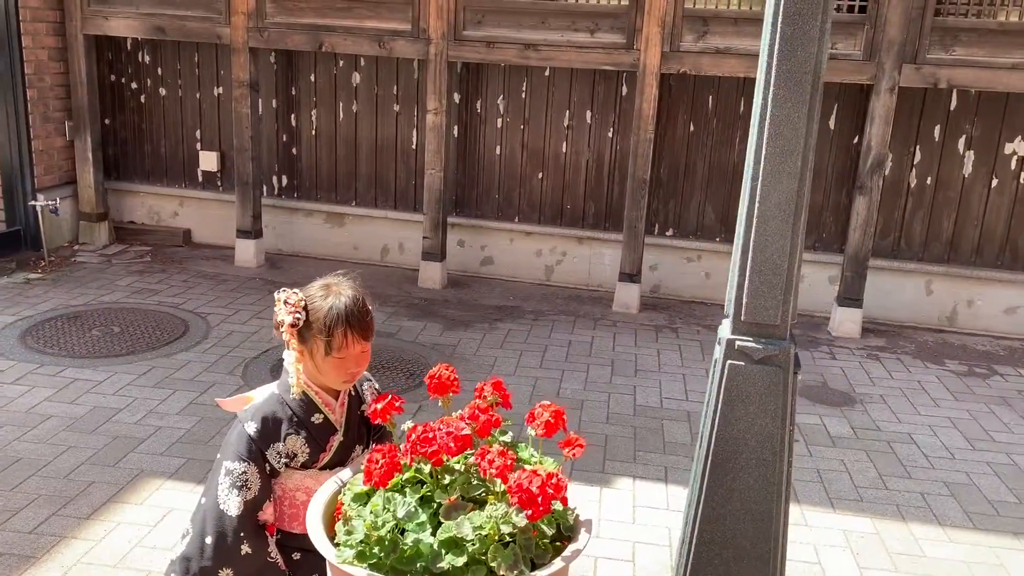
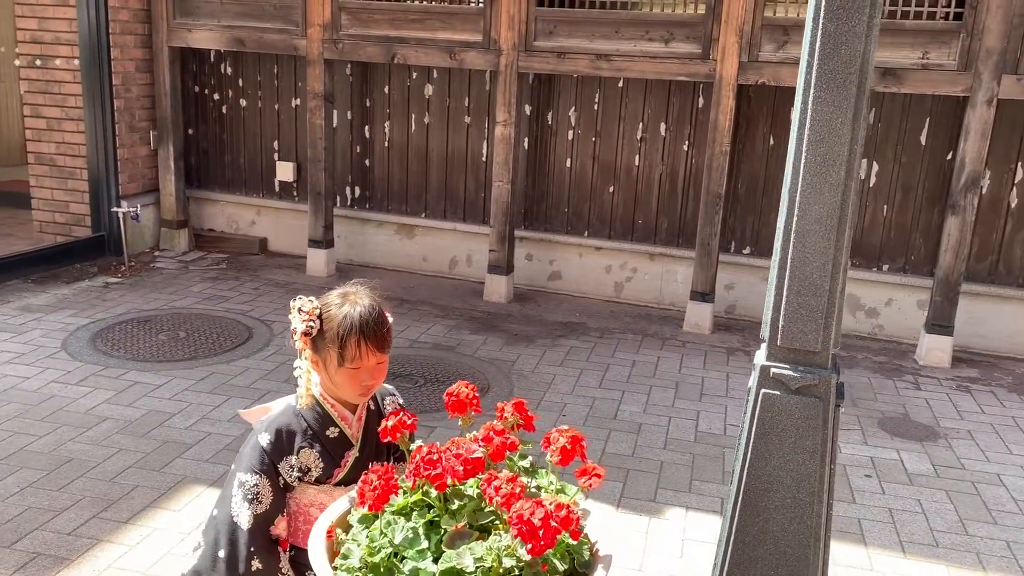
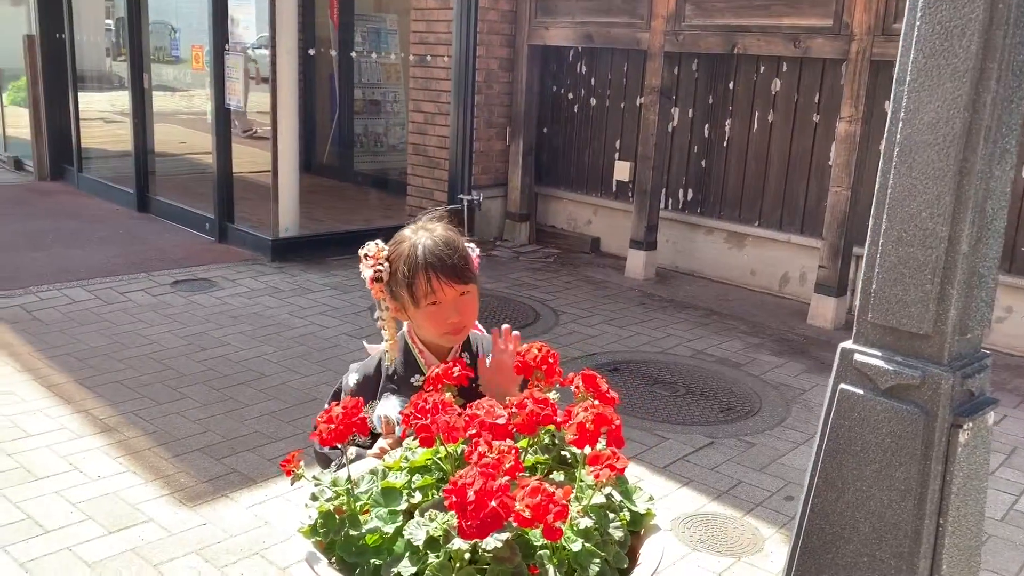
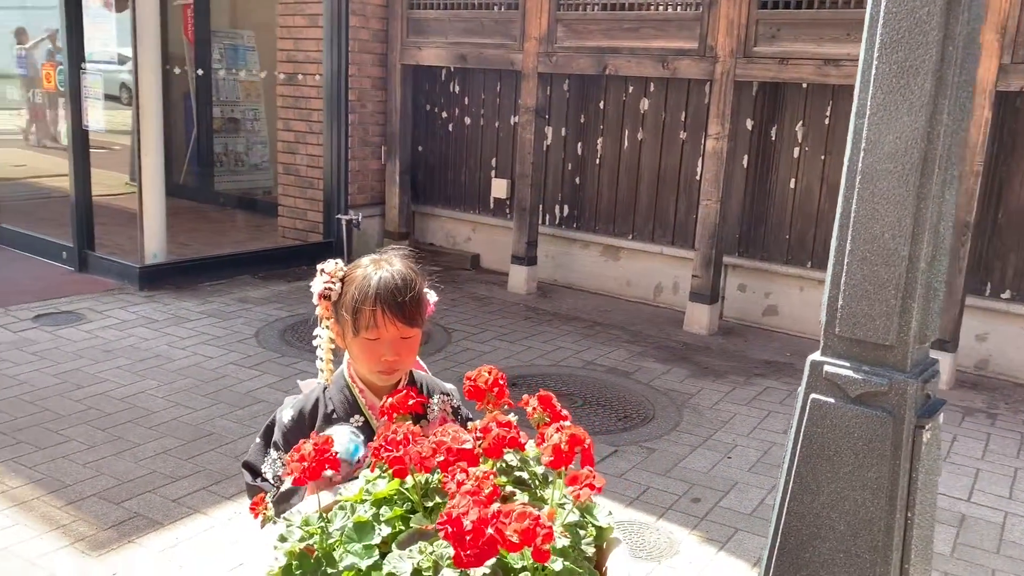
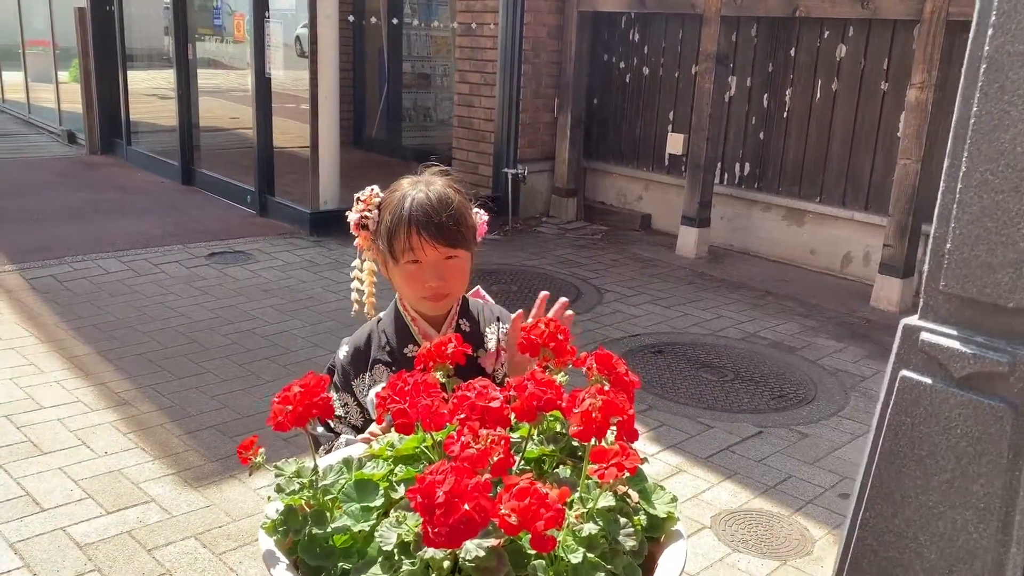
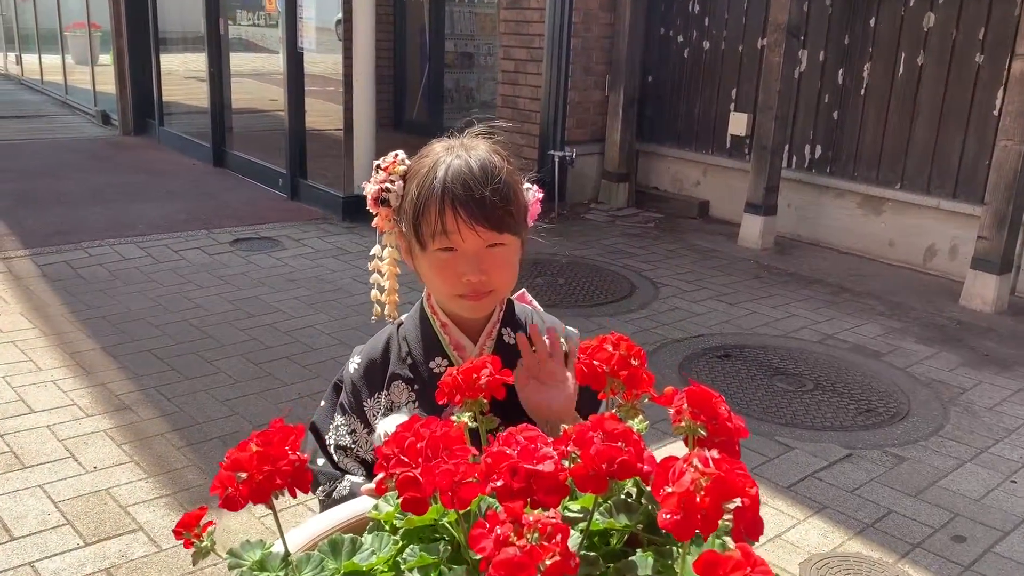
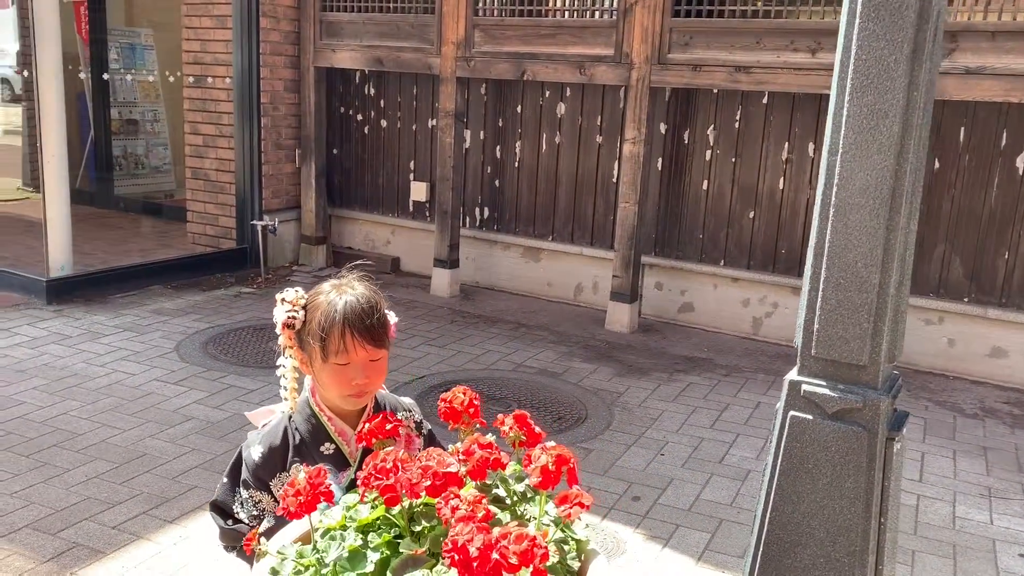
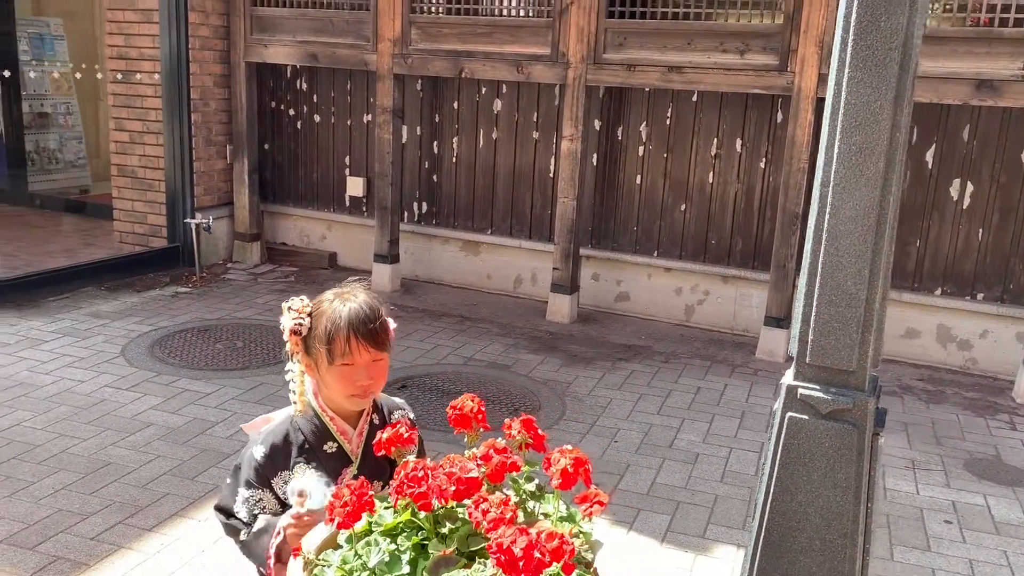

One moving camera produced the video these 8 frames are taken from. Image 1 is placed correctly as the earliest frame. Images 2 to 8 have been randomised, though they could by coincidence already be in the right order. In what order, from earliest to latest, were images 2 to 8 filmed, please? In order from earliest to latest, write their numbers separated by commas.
2, 8, 7, 4, 3, 5, 6
